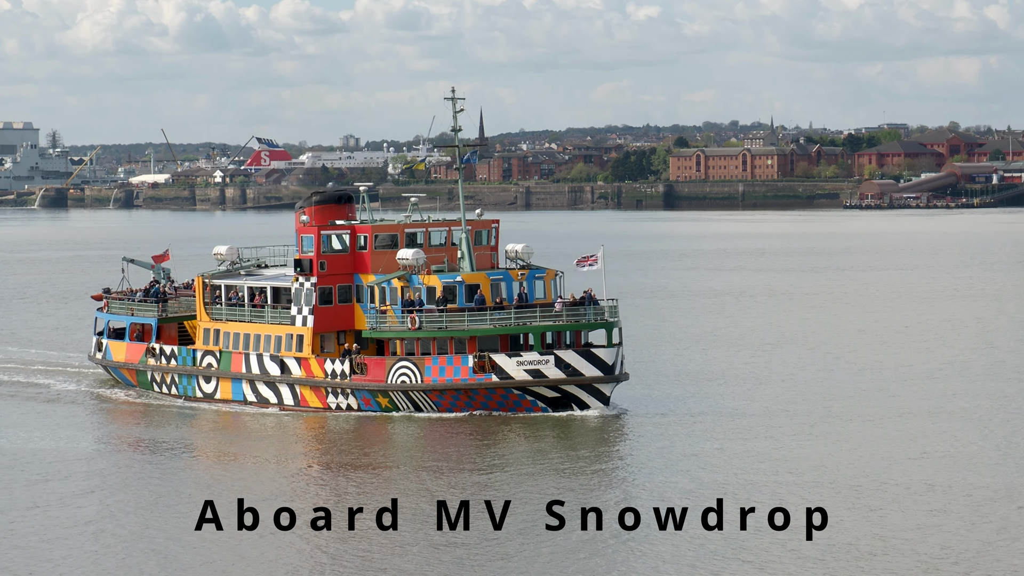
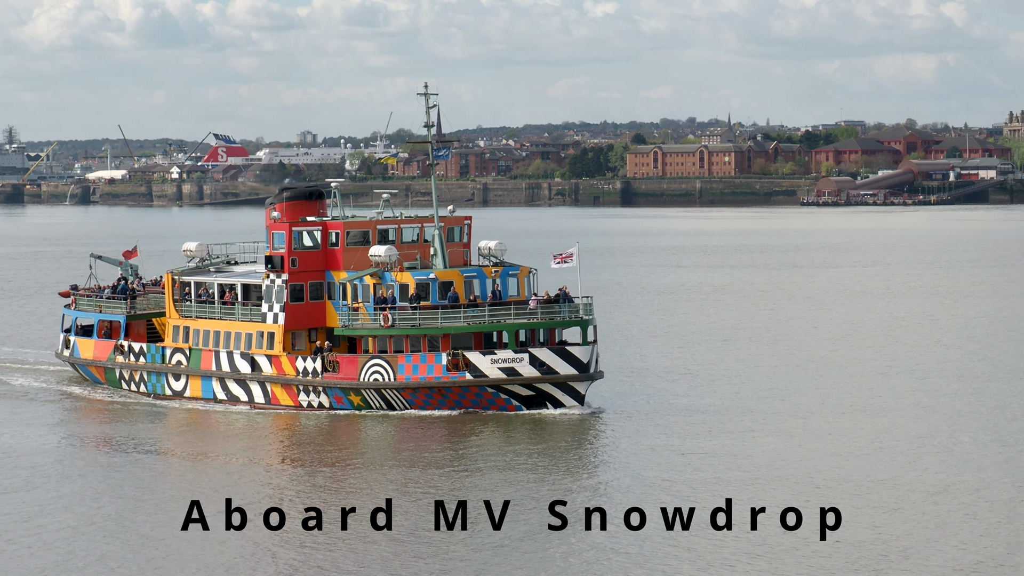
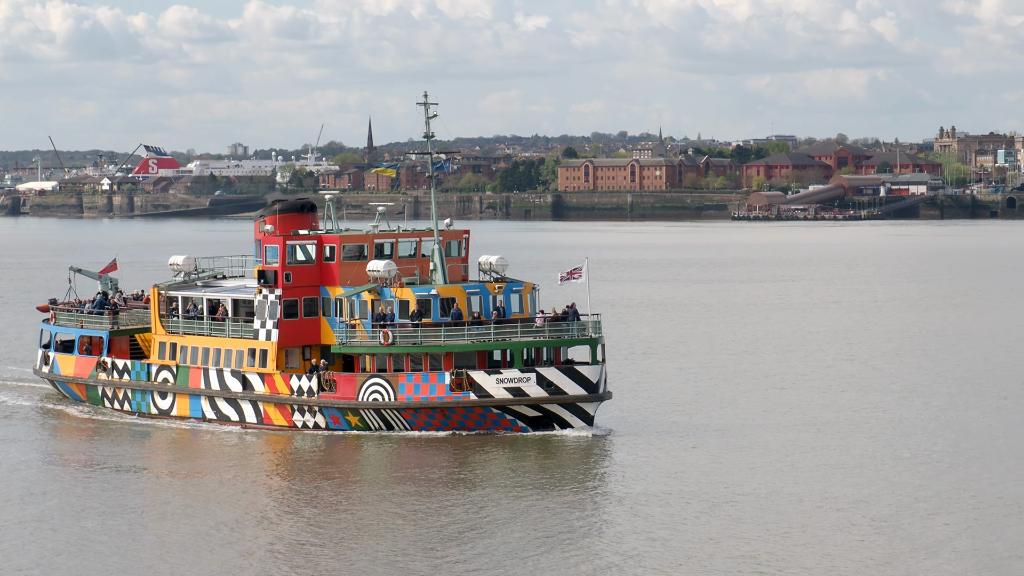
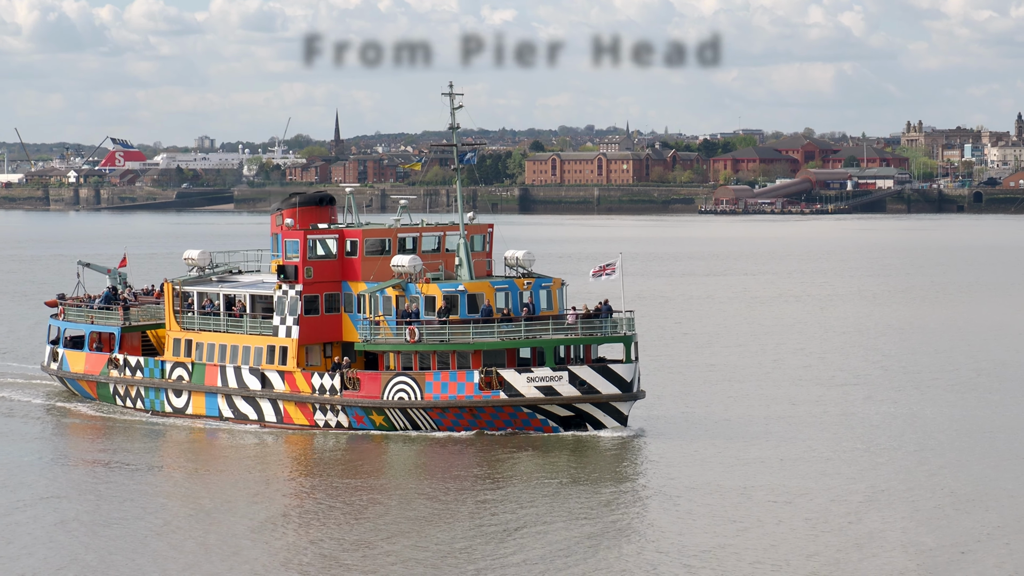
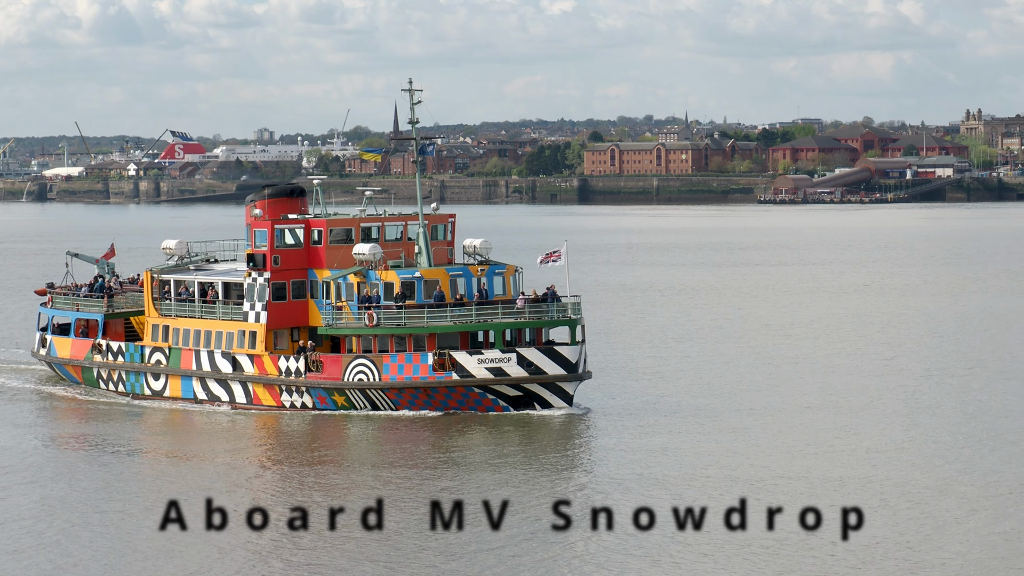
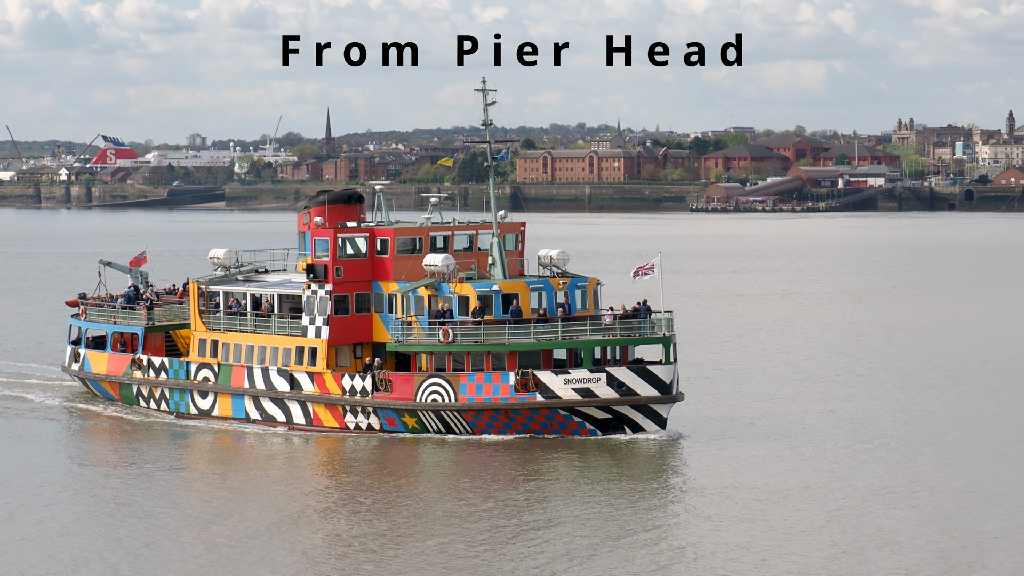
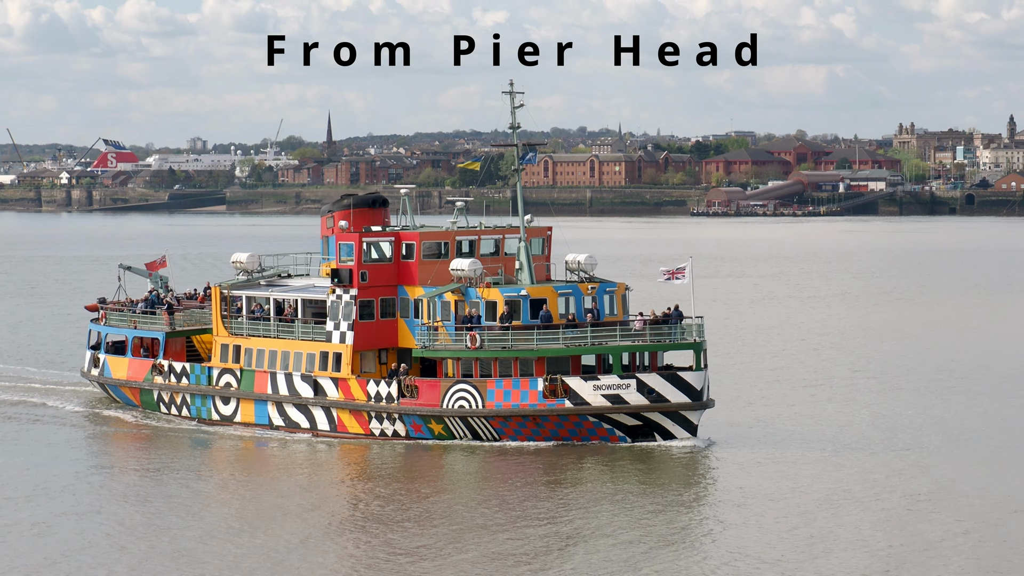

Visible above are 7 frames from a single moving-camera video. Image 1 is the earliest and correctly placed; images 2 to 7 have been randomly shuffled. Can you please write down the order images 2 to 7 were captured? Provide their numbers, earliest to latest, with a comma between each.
2, 5, 3, 4, 6, 7
